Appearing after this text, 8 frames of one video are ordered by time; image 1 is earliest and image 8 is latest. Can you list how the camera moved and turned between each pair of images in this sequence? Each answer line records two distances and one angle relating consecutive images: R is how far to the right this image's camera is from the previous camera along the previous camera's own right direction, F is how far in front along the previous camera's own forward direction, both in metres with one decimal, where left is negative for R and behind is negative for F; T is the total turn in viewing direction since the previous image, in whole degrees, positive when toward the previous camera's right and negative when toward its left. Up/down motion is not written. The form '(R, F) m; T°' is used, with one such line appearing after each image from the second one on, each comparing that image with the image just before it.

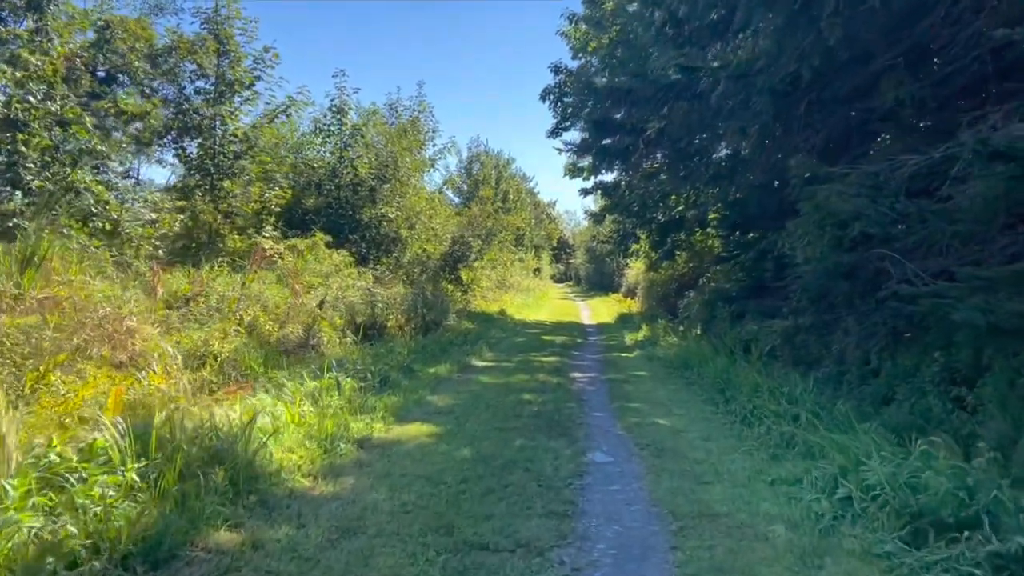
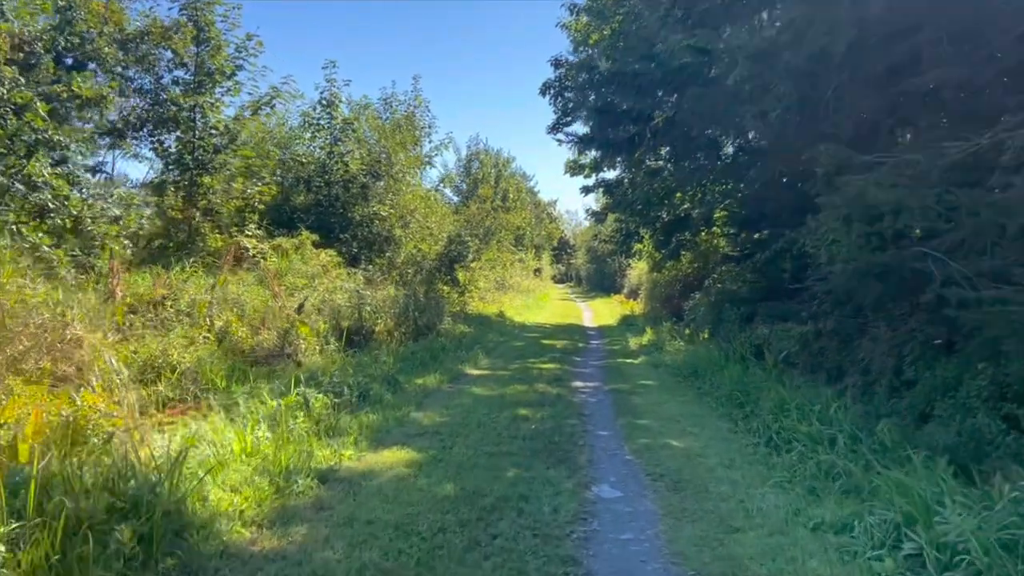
(+0.1, +1.0) m; 0°
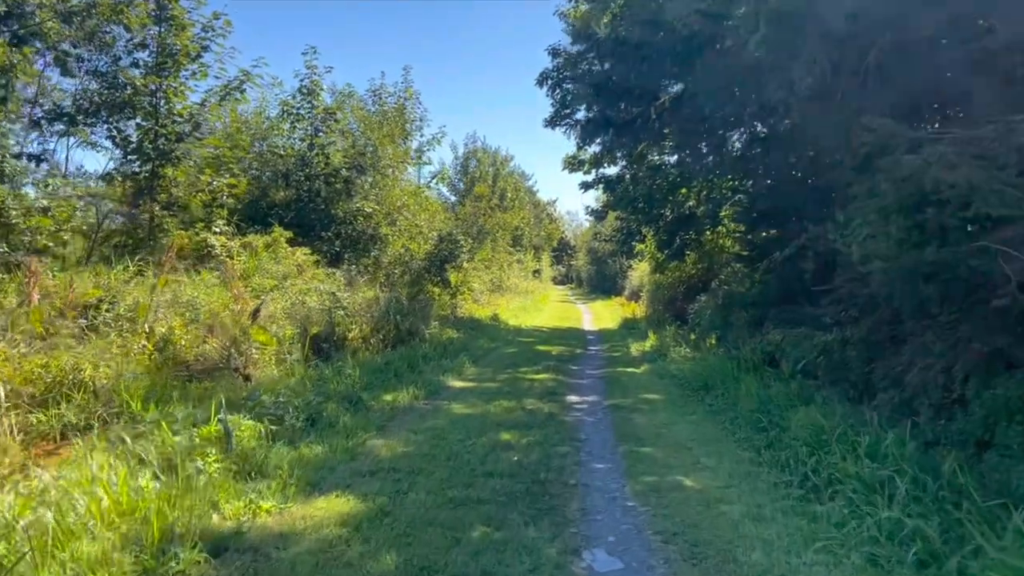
(+0.2, +1.4) m; 0°
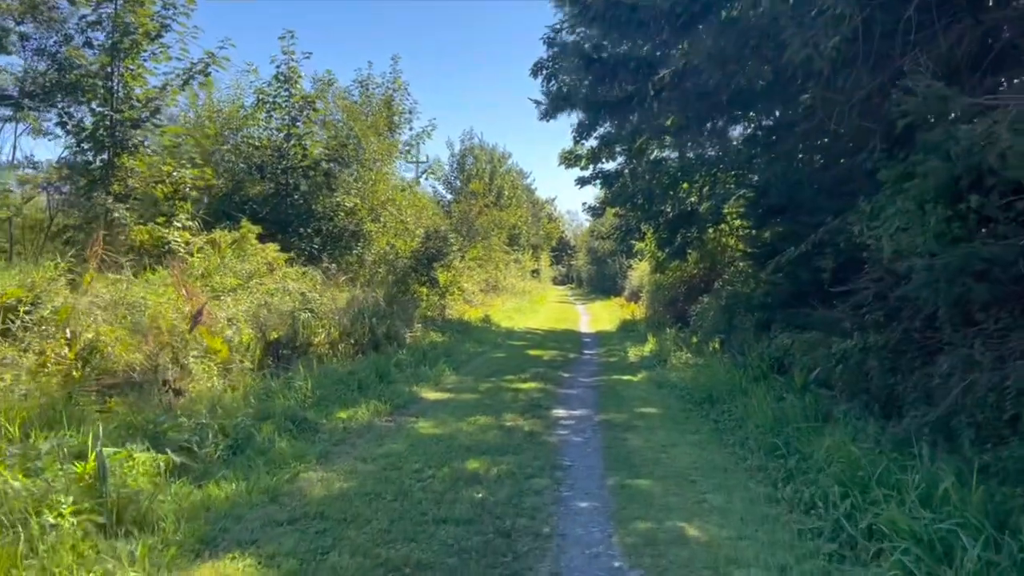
(+0.3, +1.2) m; 0°
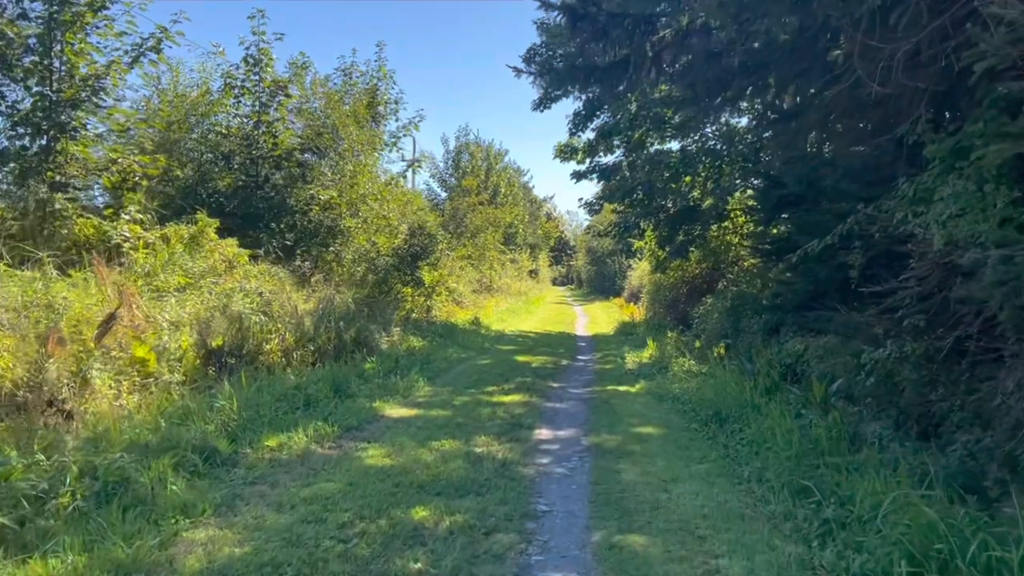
(+0.3, +1.4) m; 0°
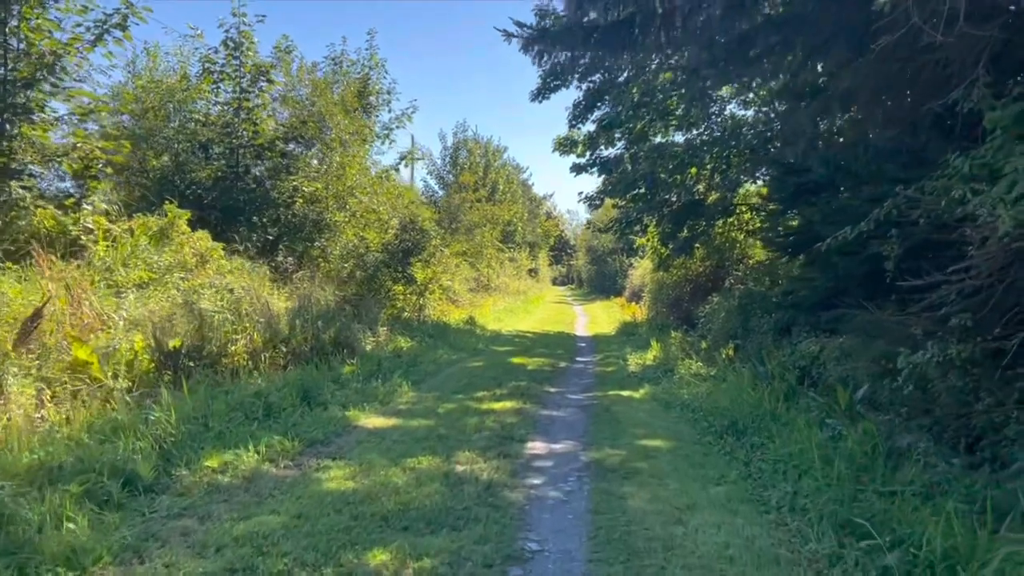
(+0.1, +1.0) m; 0°
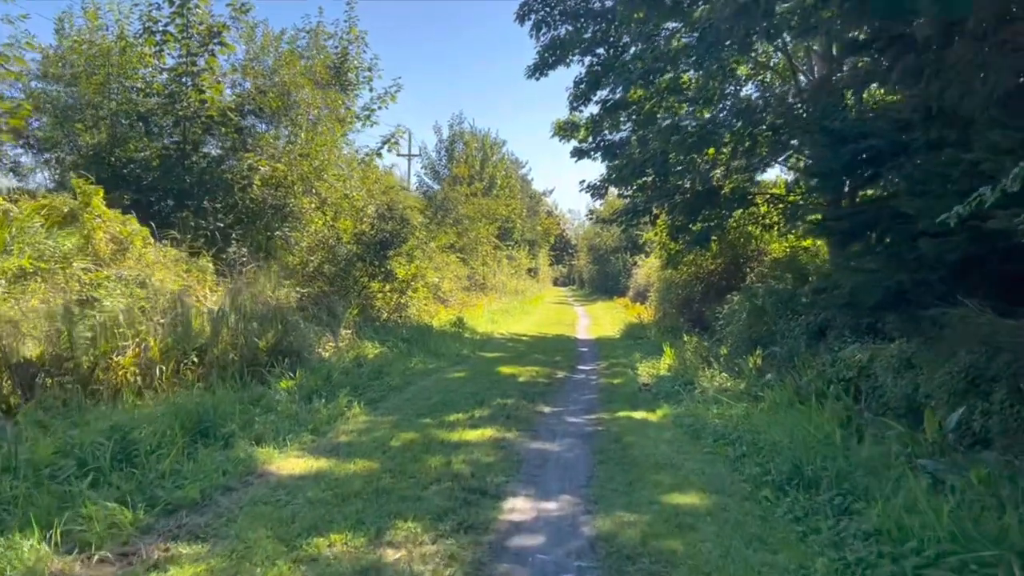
(+0.2, +2.2) m; 0°
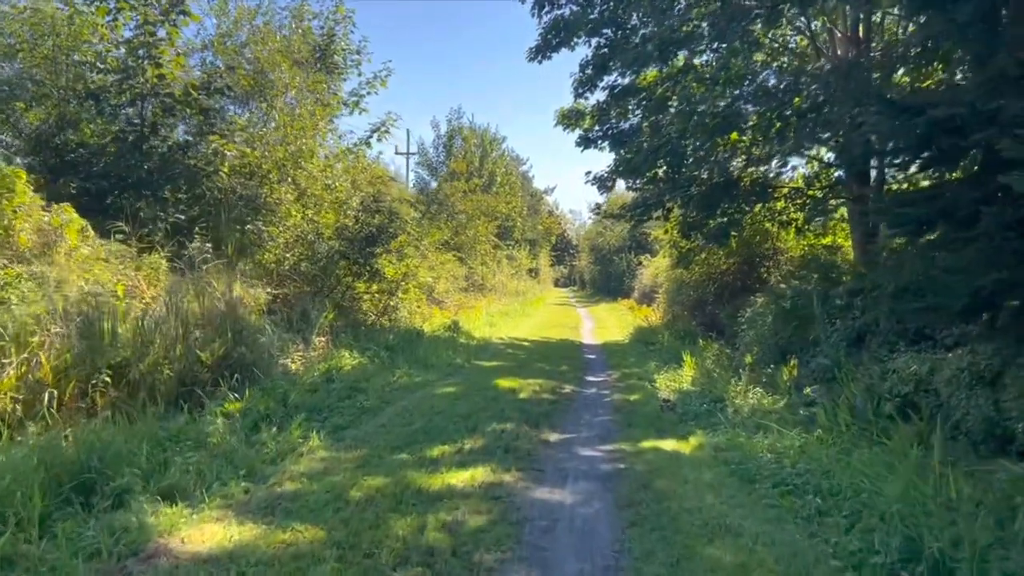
(0.0, +1.6) m; 0°
